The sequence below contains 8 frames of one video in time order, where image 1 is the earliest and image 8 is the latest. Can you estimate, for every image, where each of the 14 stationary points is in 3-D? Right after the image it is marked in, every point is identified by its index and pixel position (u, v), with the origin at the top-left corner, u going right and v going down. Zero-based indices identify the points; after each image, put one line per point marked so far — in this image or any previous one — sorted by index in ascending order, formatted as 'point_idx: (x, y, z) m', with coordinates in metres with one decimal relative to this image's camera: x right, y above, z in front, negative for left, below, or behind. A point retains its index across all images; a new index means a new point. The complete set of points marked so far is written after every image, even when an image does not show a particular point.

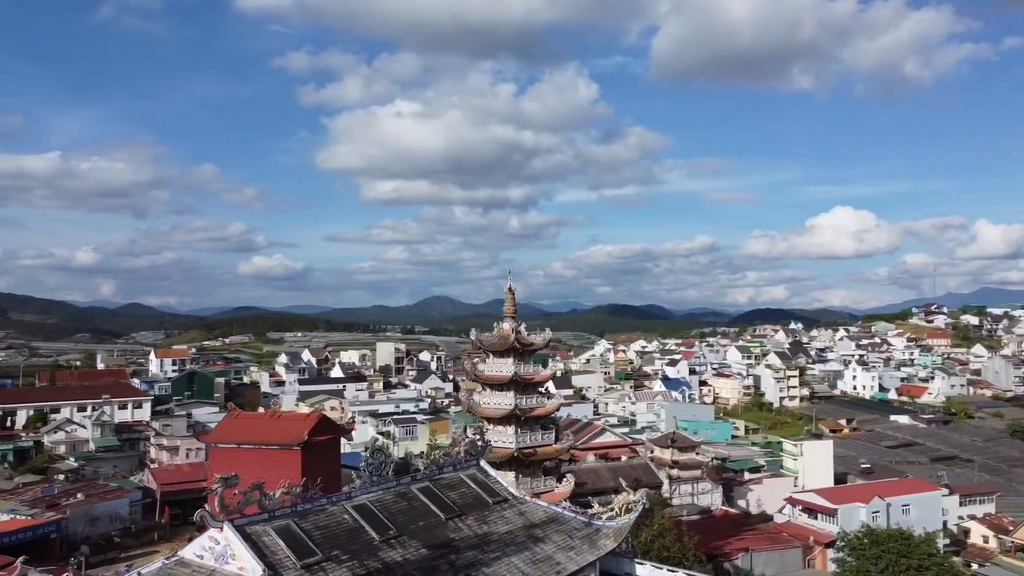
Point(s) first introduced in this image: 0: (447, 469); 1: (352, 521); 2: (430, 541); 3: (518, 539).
0: (-0.9, -2.6, +11.5) m
1: (-1.9, -2.8, +9.5) m
2: (-1.0, -3.1, +9.8) m
3: (+0.1, -3.3, +10.7) m
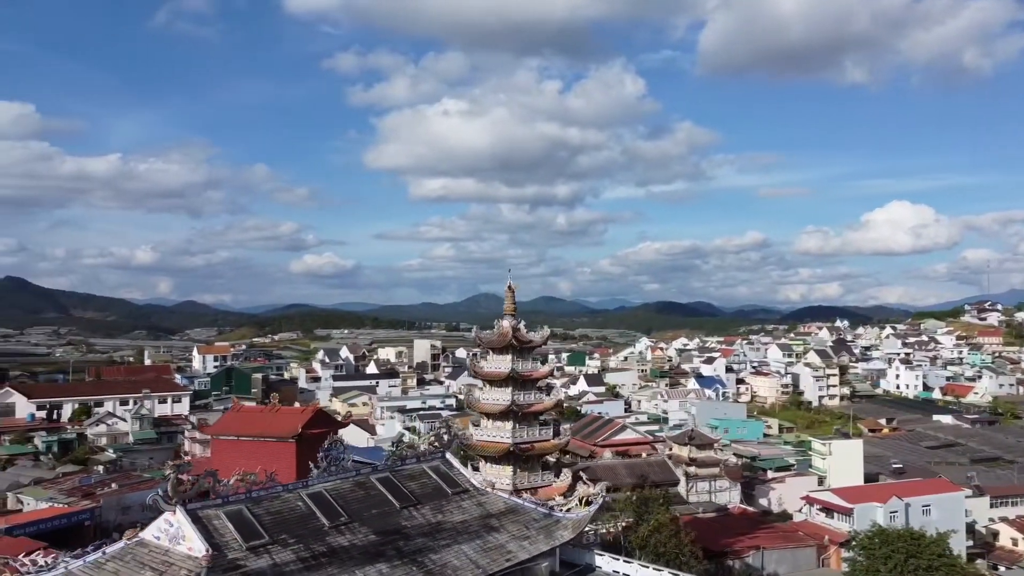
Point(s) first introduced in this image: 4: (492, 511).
0: (-1.5, -2.6, +12.1) m
1: (-2.6, -2.8, +10.1) m
2: (-1.7, -3.1, +10.4) m
3: (-0.6, -3.3, +11.2) m
4: (-0.3, -3.3, +11.8) m
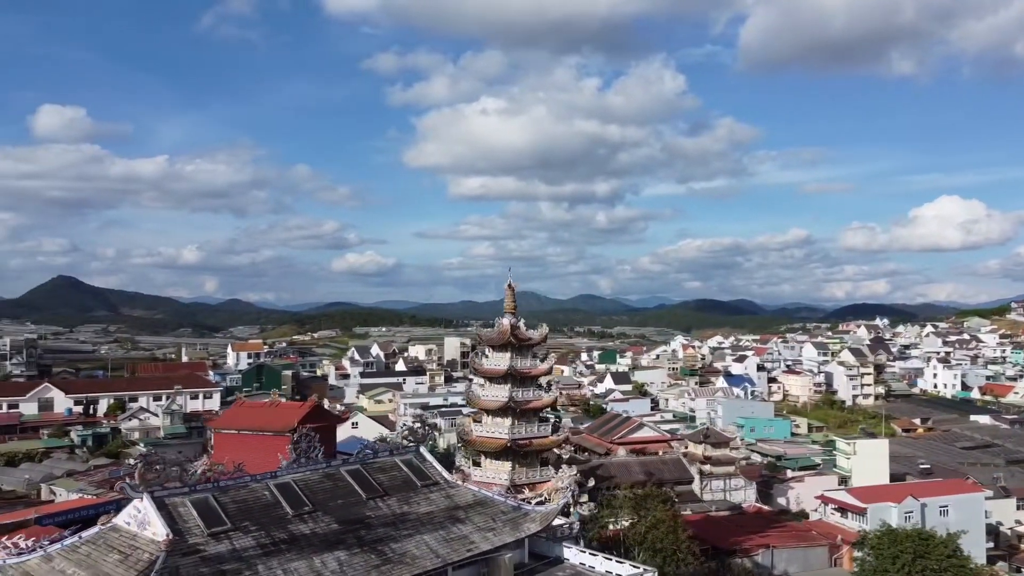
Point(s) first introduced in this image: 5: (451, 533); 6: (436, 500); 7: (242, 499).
0: (-2.0, -2.6, +12.5) m
1: (-3.2, -2.8, +10.6) m
2: (-2.3, -3.1, +10.8) m
3: (-1.1, -3.3, +11.6) m
4: (-0.8, -3.3, +12.2) m
5: (-0.9, -3.5, +11.4) m
6: (-1.1, -3.2, +12.0) m
7: (-3.5, -2.7, +10.4) m
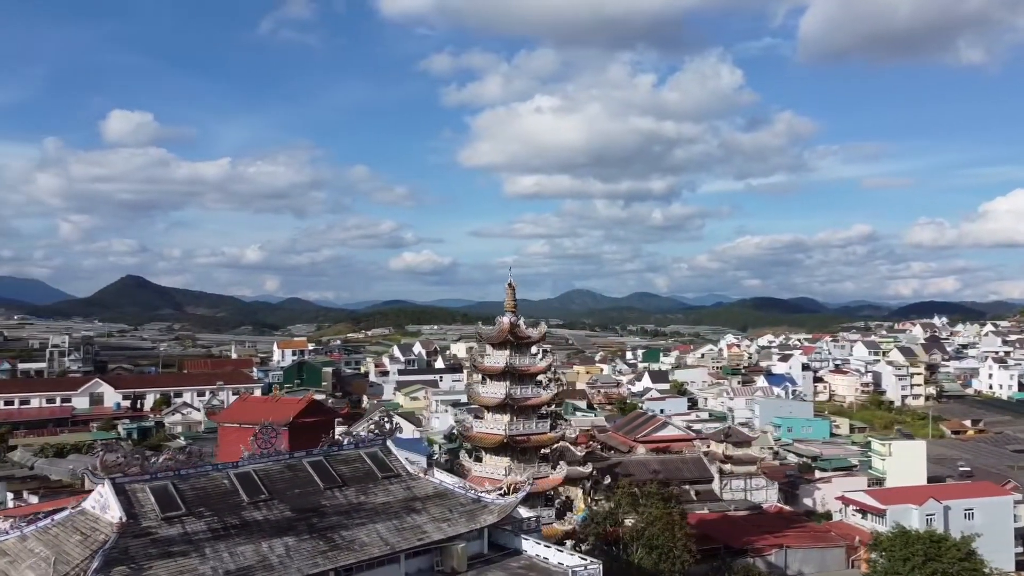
0: (-2.7, -2.6, +13.1) m
1: (-4.0, -2.8, +11.3) m
2: (-3.0, -3.1, +11.4) m
3: (-1.8, -3.3, +12.1) m
4: (-1.5, -3.3, +12.7) m
5: (-1.6, -3.5, +11.9) m
6: (-1.8, -3.2, +12.6) m
7: (-4.3, -2.7, +11.1) m
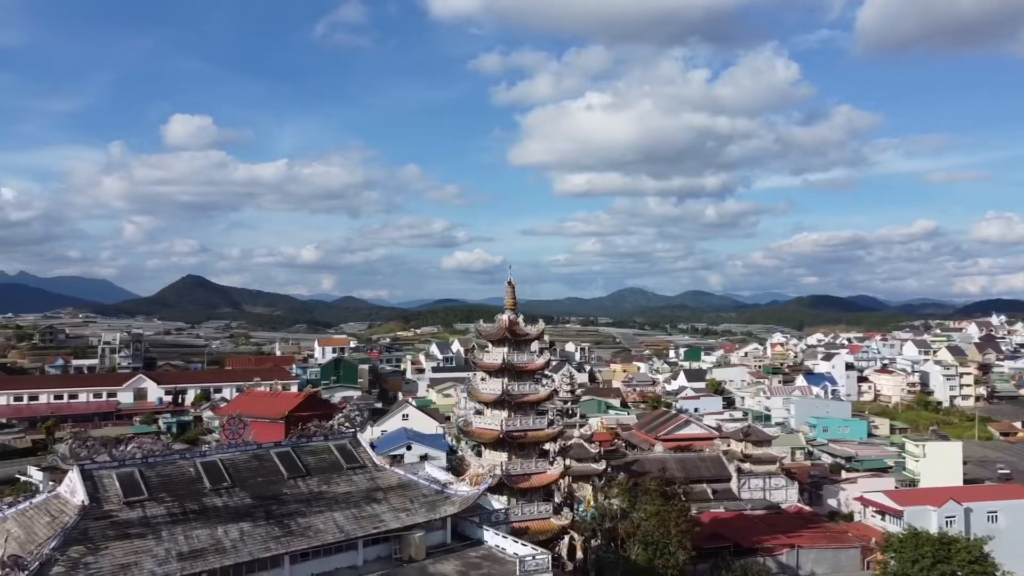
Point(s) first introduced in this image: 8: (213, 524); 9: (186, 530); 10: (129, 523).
0: (-3.3, -2.5, +13.6) m
1: (-4.7, -2.7, +11.9) m
2: (-3.8, -3.1, +12.0) m
3: (-2.5, -3.3, +12.6) m
4: (-2.1, -3.2, +13.1) m
5: (-2.3, -3.5, +12.4) m
6: (-2.5, -3.1, +13.1) m
7: (-5.0, -2.7, +11.7) m
8: (-4.1, -3.3, +11.1) m
9: (-4.4, -3.3, +10.9) m
10: (-5.1, -3.1, +10.7) m
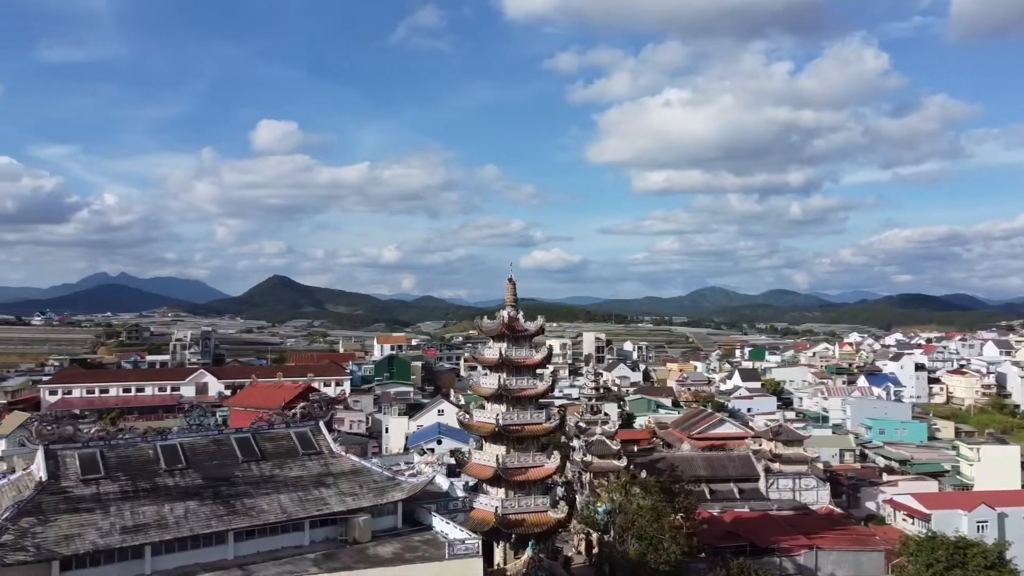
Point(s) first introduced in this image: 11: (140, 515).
0: (-4.2, -2.5, +14.5) m
1: (-5.7, -2.7, +12.9) m
2: (-4.8, -3.0, +12.9) m
3: (-3.5, -3.2, +13.4) m
4: (-3.1, -3.1, +13.8) m
5: (-3.3, -3.4, +13.1) m
6: (-3.4, -3.1, +13.8) m
7: (-6.1, -2.6, +12.7) m
8: (-5.2, -3.2, +12.1) m
9: (-5.5, -3.2, +11.8) m
10: (-6.2, -3.0, +11.7) m
11: (-5.4, -3.3, +11.7) m
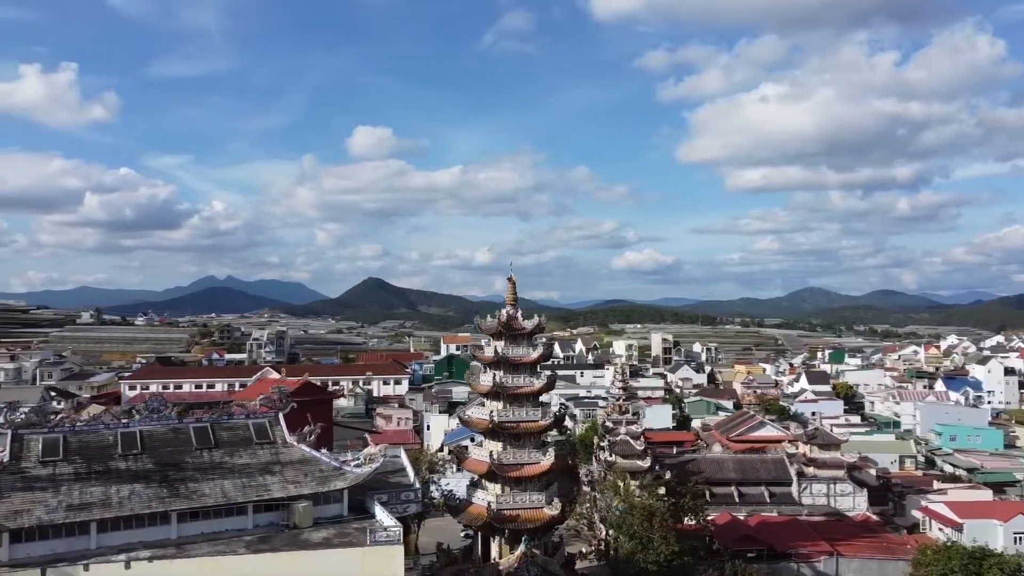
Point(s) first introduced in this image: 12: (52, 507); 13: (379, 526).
0: (-5.2, -2.4, +15.4) m
1: (-6.9, -2.7, +14.0) m
2: (-6.0, -3.0, +13.9) m
3: (-4.6, -3.2, +14.2) m
4: (-4.2, -3.1, +14.6) m
5: (-4.5, -3.4, +14.0) m
6: (-4.5, -3.0, +14.6) m
7: (-7.3, -2.6, +13.9) m
8: (-6.5, -3.2, +13.1) m
9: (-6.9, -3.2, +12.9) m
10: (-7.5, -3.0, +12.8) m
11: (-6.7, -3.3, +12.8) m
12: (-7.1, -3.4, +12.4) m
13: (-2.2, -4.1, +13.7) m
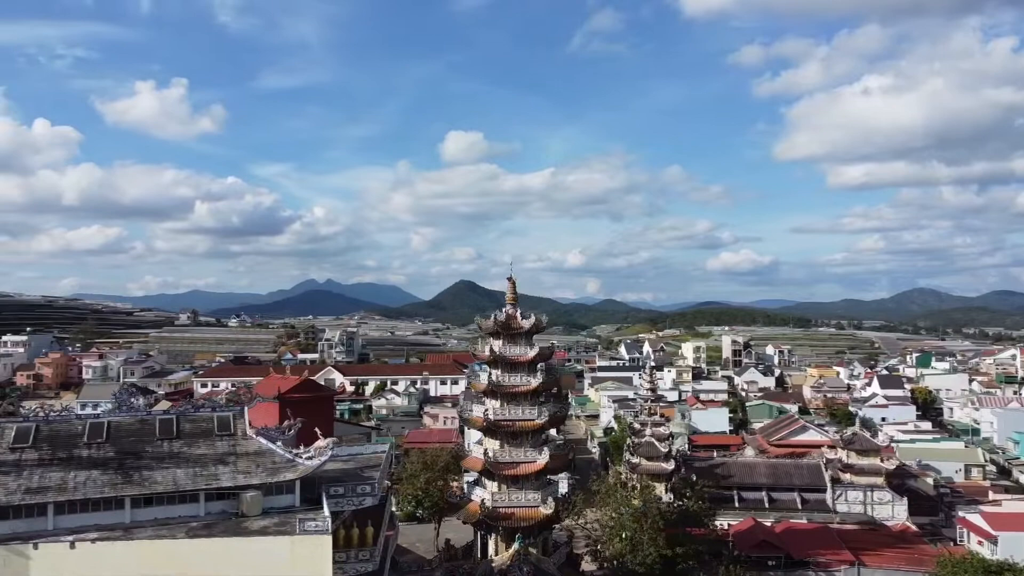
0: (-6.1, -2.4, +16.2) m
1: (-8.0, -2.7, +15.0) m
2: (-7.1, -3.0, +14.8) m
3: (-5.7, -3.2, +15.0) m
4: (-5.2, -3.1, +15.3) m
5: (-5.6, -3.3, +14.7) m
6: (-5.6, -3.0, +15.4) m
7: (-8.4, -2.6, +14.9) m
8: (-7.7, -3.2, +14.1) m
9: (-8.1, -3.2, +13.9) m
10: (-8.8, -3.0, +13.9) m
11: (-8.0, -3.3, +13.8) m
12: (-8.3, -3.4, +13.4) m
13: (-3.3, -4.1, +14.2) m
